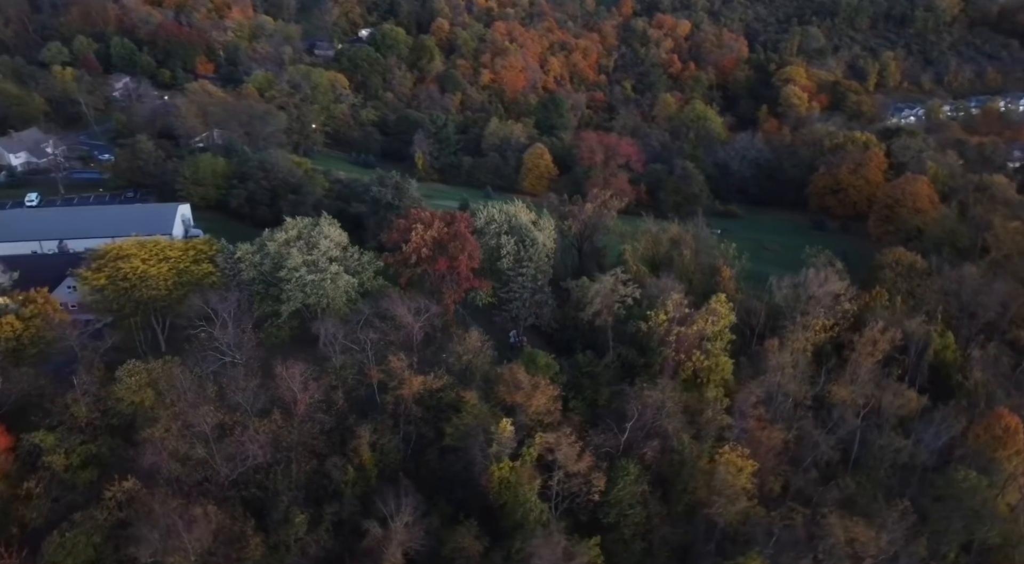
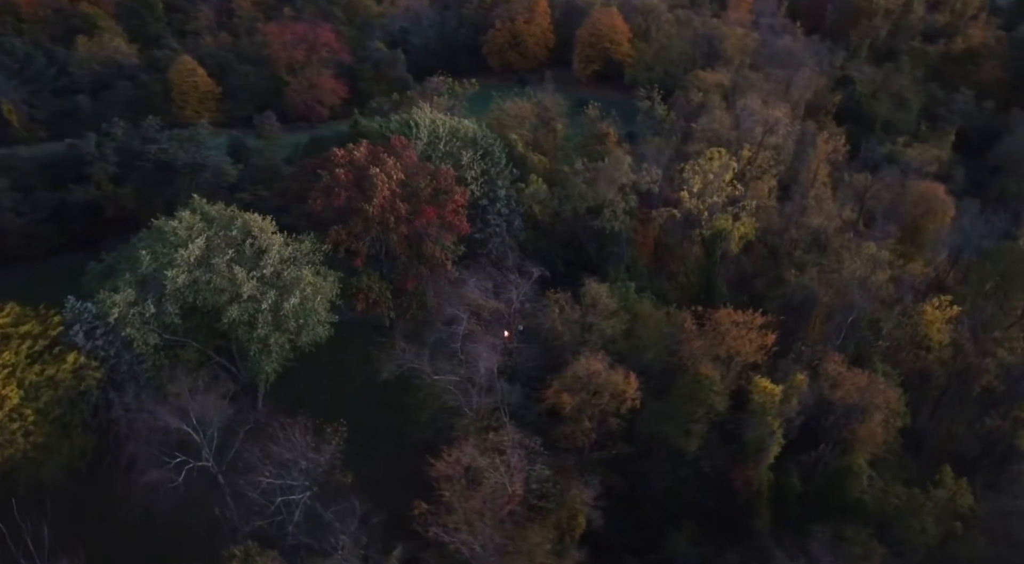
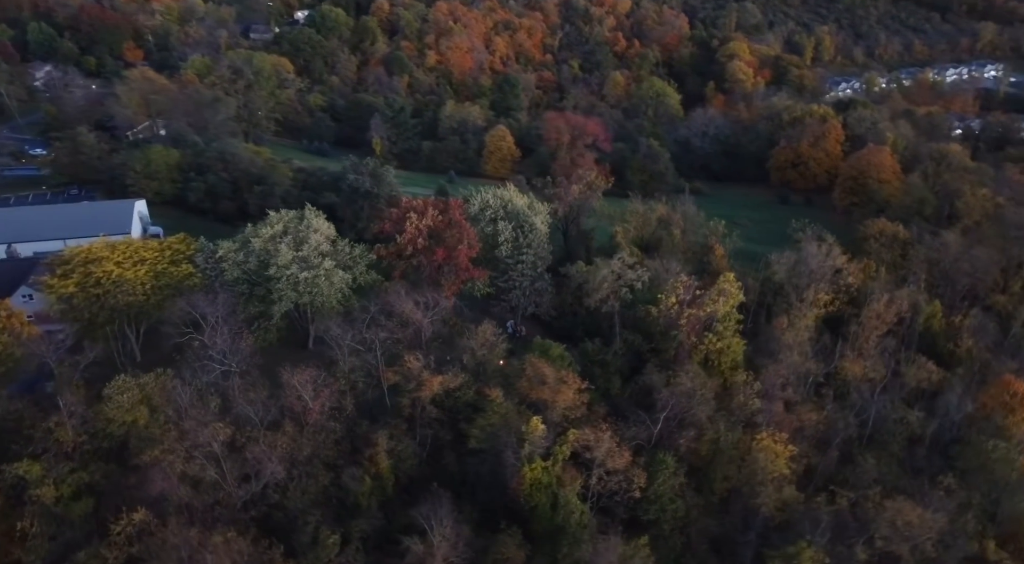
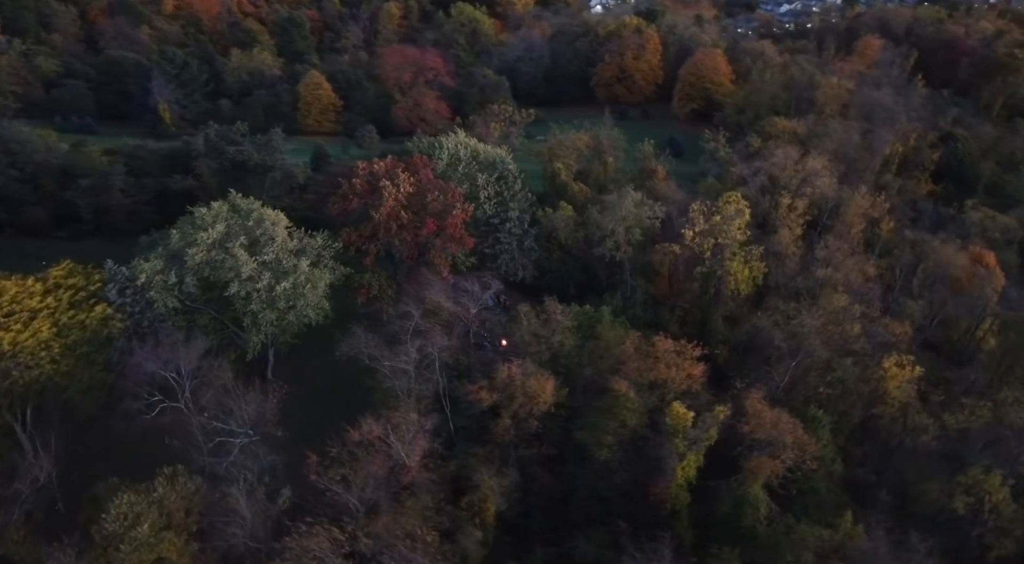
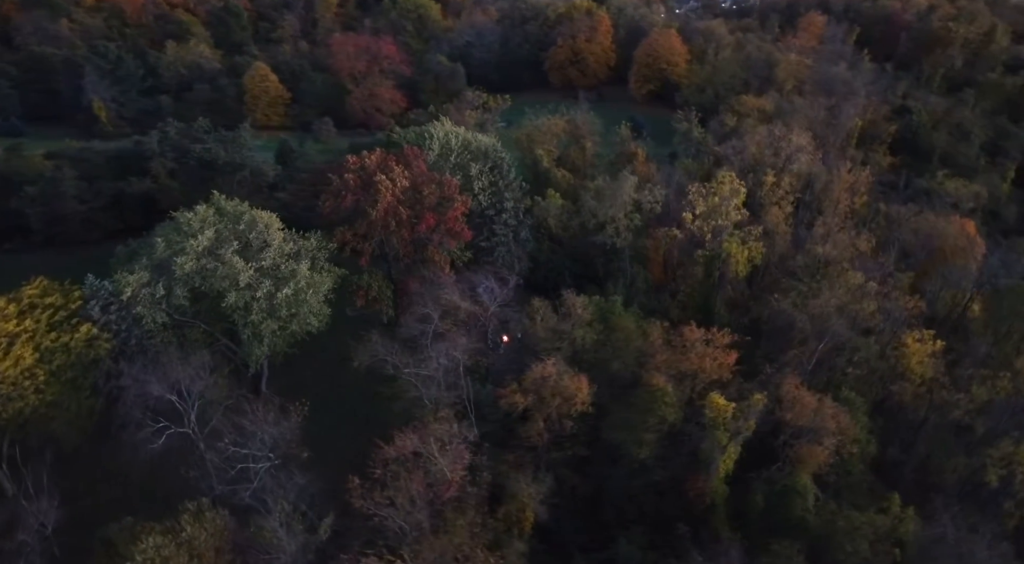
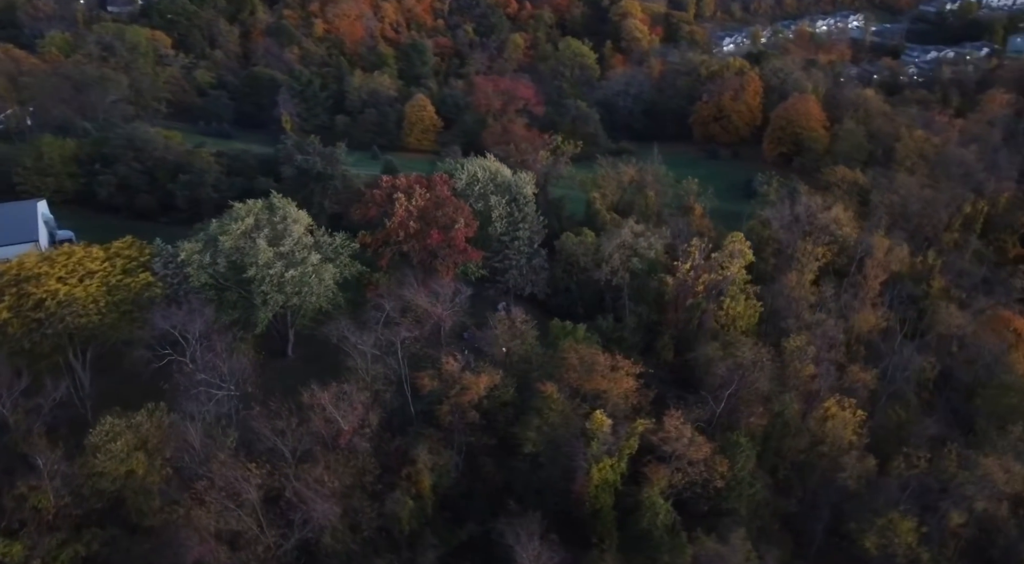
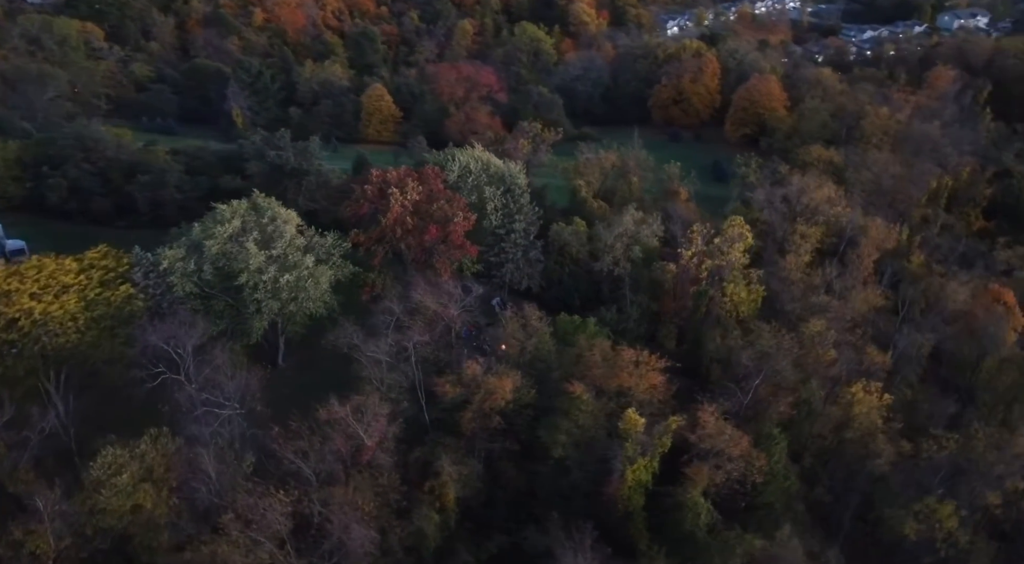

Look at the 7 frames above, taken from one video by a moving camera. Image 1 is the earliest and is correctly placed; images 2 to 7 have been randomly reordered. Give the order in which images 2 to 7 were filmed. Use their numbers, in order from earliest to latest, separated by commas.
3, 6, 7, 4, 5, 2
